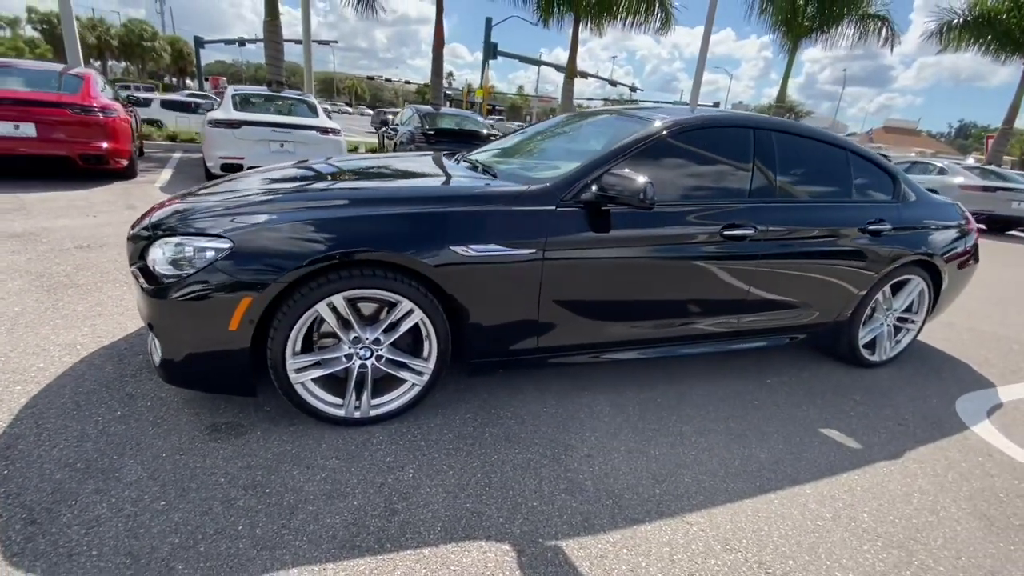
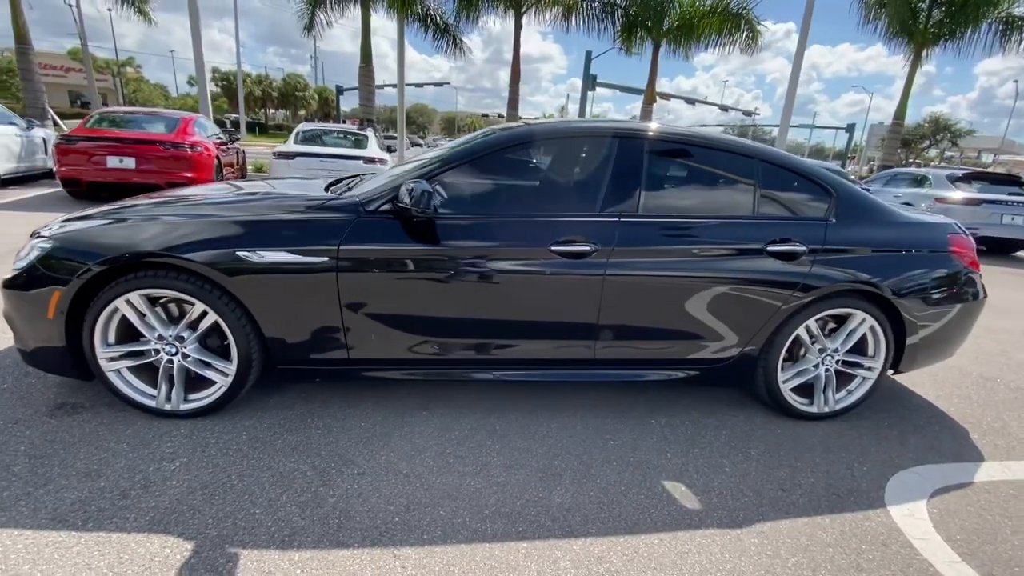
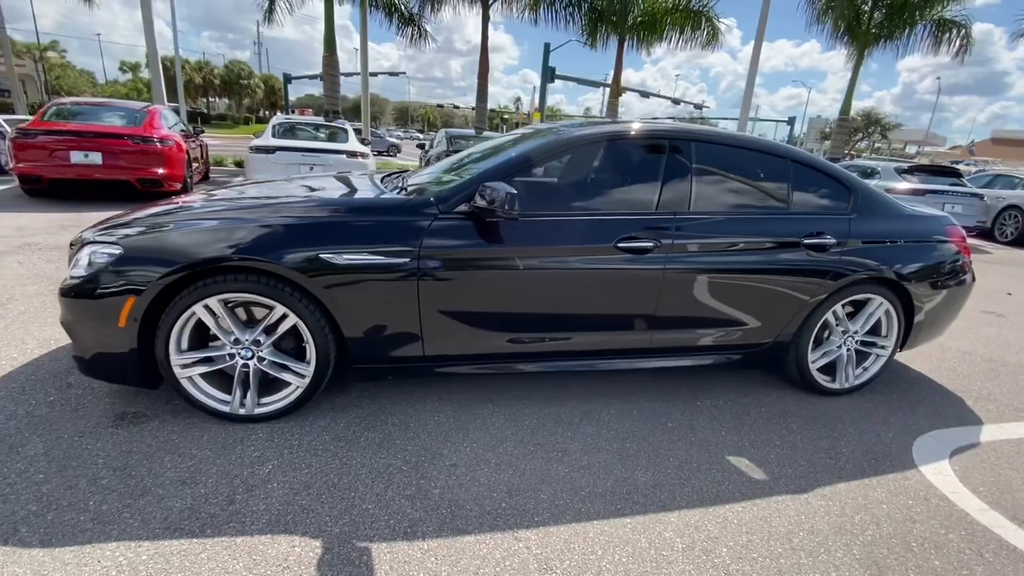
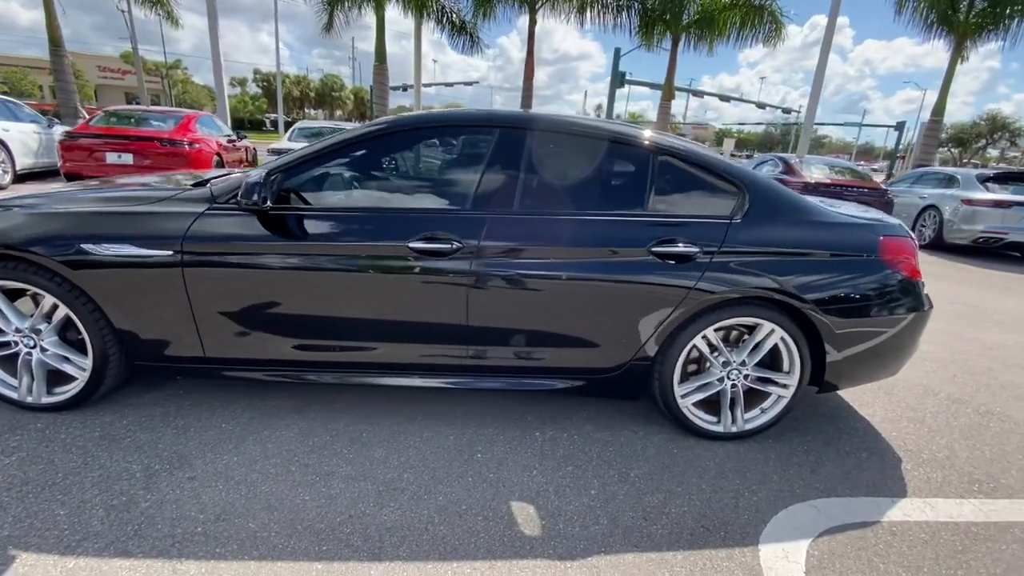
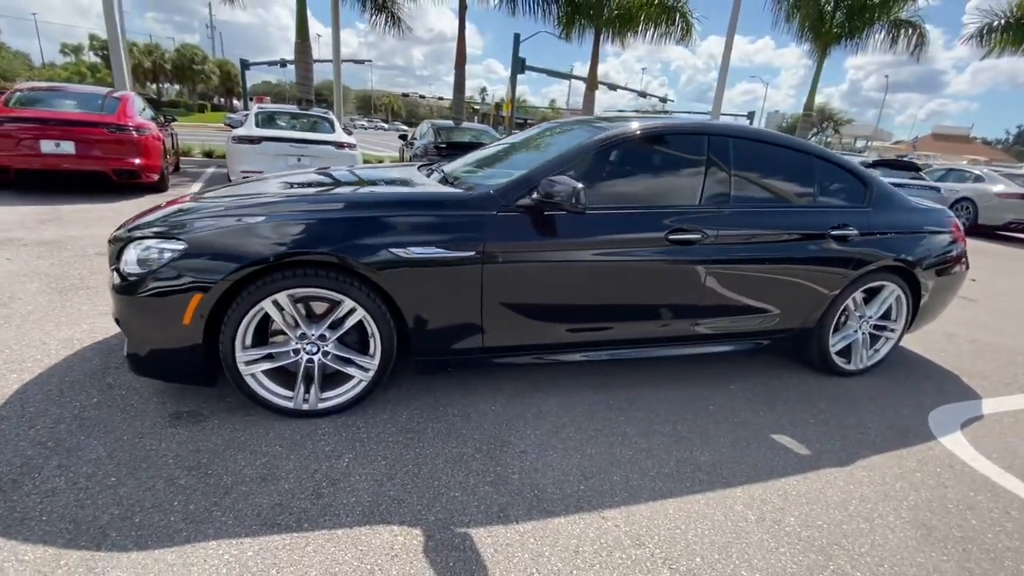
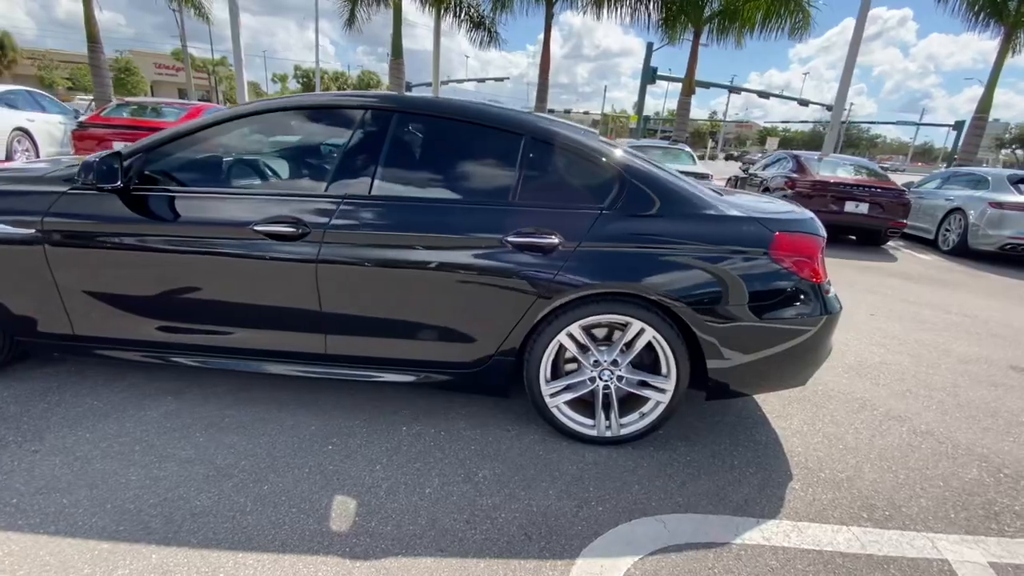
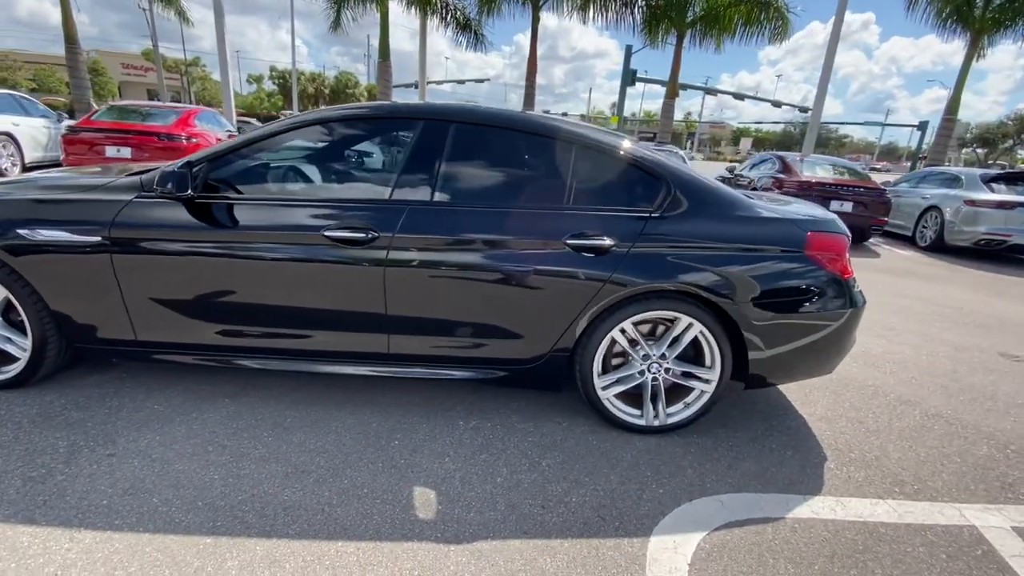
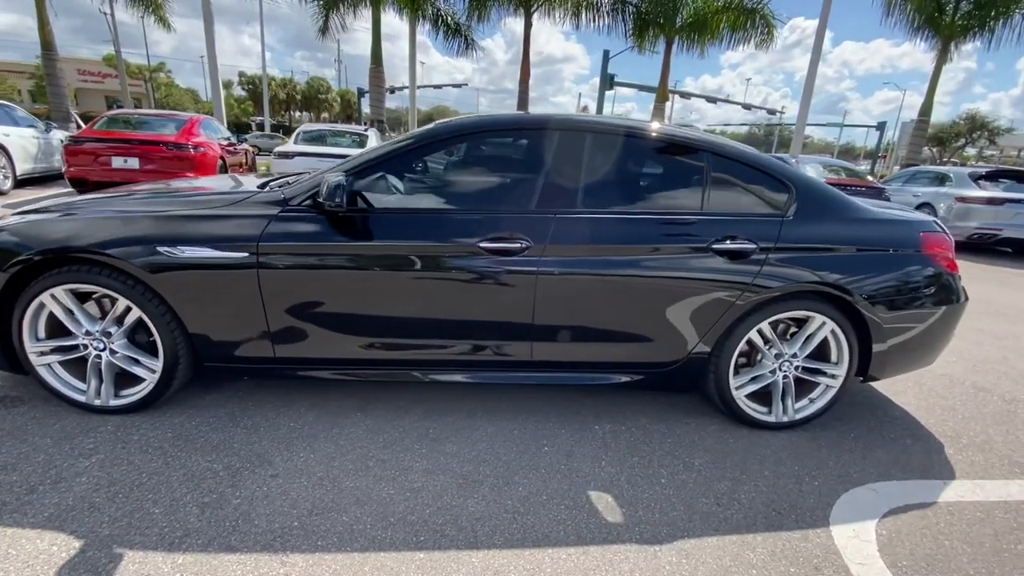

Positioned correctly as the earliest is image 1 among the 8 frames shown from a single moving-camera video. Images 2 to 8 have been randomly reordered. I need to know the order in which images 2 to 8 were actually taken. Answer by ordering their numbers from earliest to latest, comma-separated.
5, 3, 2, 8, 4, 7, 6
